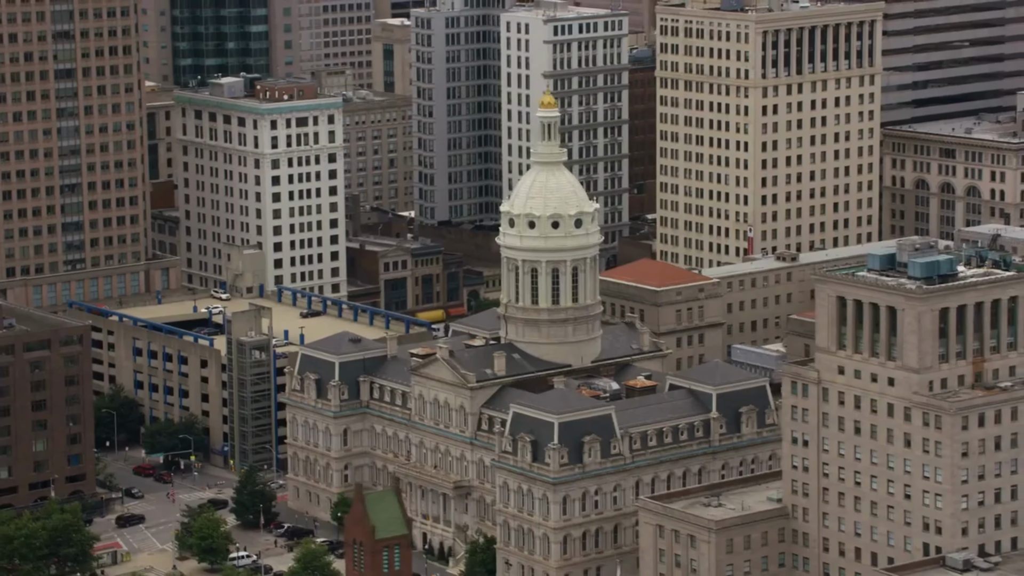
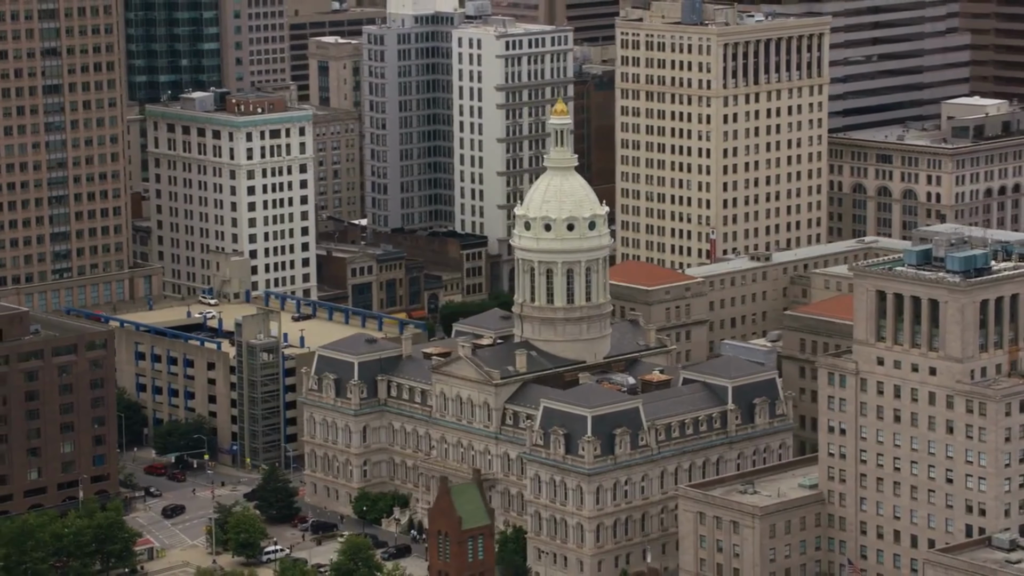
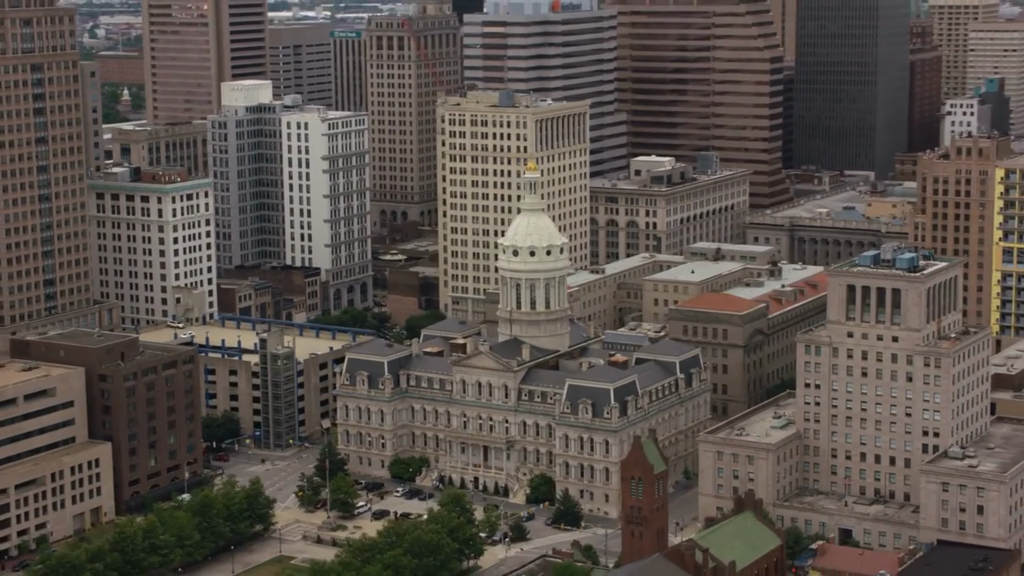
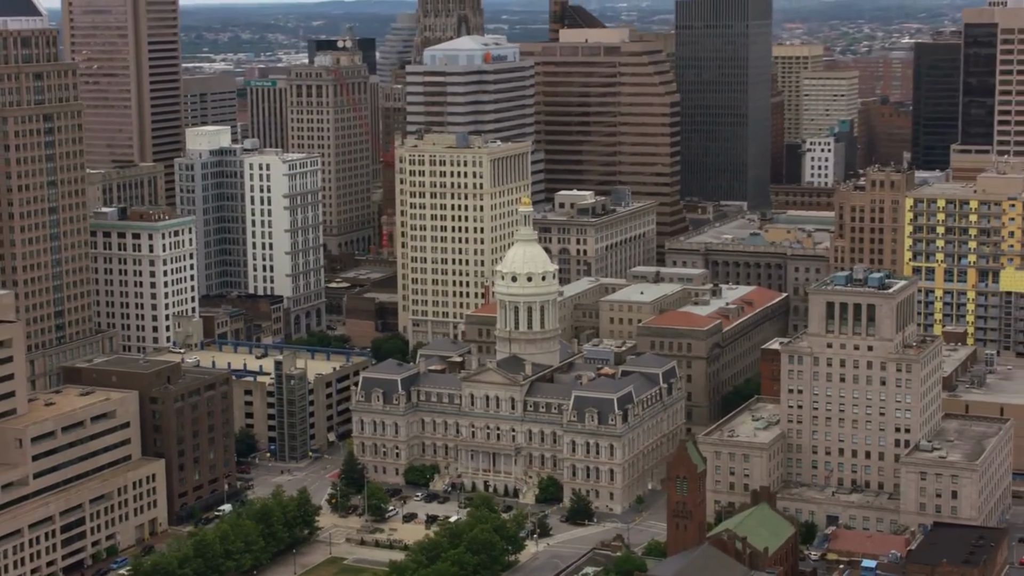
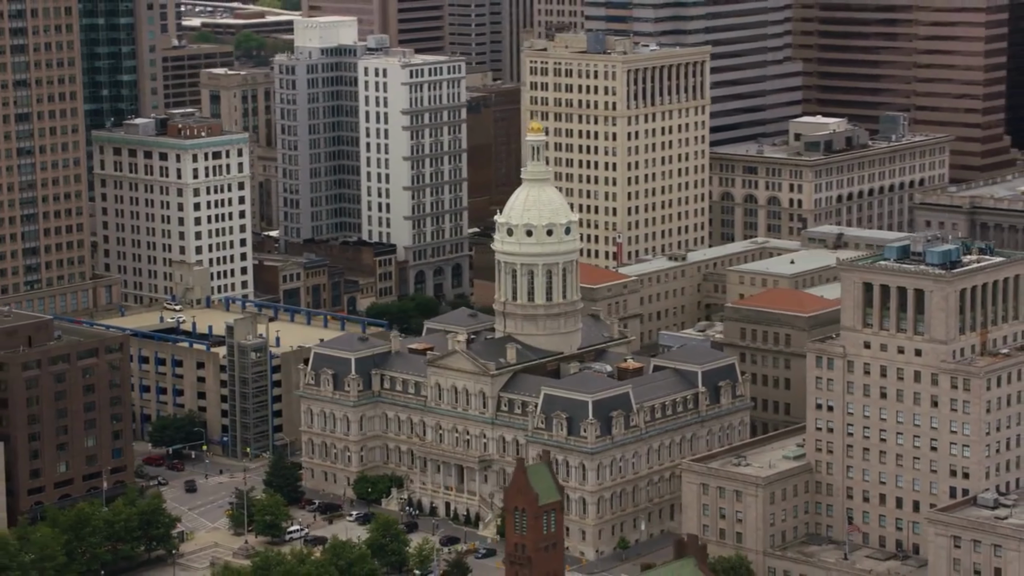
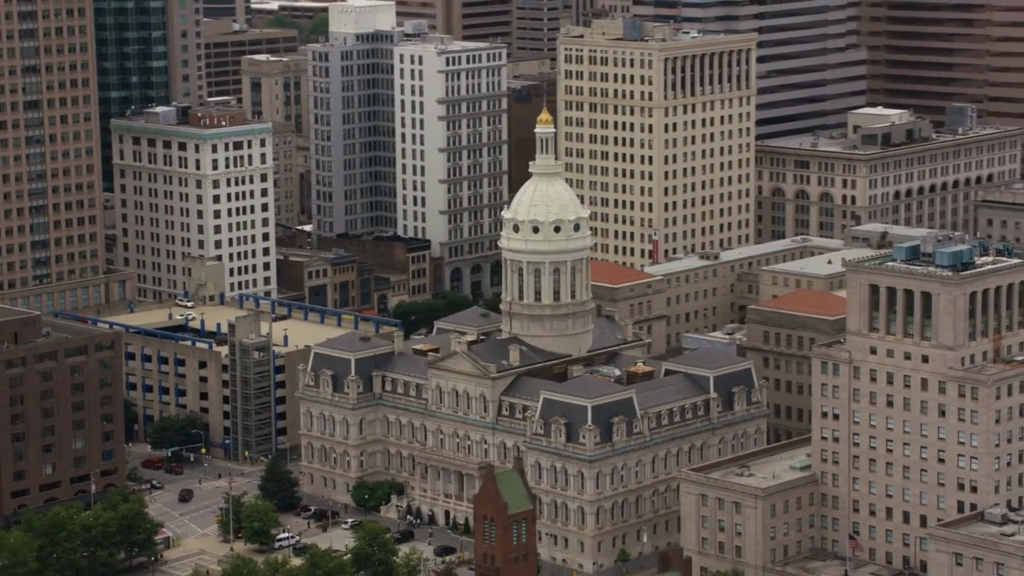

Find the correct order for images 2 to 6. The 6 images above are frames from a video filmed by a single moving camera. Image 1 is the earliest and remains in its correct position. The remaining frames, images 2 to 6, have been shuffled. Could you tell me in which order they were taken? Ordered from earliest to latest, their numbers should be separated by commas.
2, 6, 5, 3, 4
